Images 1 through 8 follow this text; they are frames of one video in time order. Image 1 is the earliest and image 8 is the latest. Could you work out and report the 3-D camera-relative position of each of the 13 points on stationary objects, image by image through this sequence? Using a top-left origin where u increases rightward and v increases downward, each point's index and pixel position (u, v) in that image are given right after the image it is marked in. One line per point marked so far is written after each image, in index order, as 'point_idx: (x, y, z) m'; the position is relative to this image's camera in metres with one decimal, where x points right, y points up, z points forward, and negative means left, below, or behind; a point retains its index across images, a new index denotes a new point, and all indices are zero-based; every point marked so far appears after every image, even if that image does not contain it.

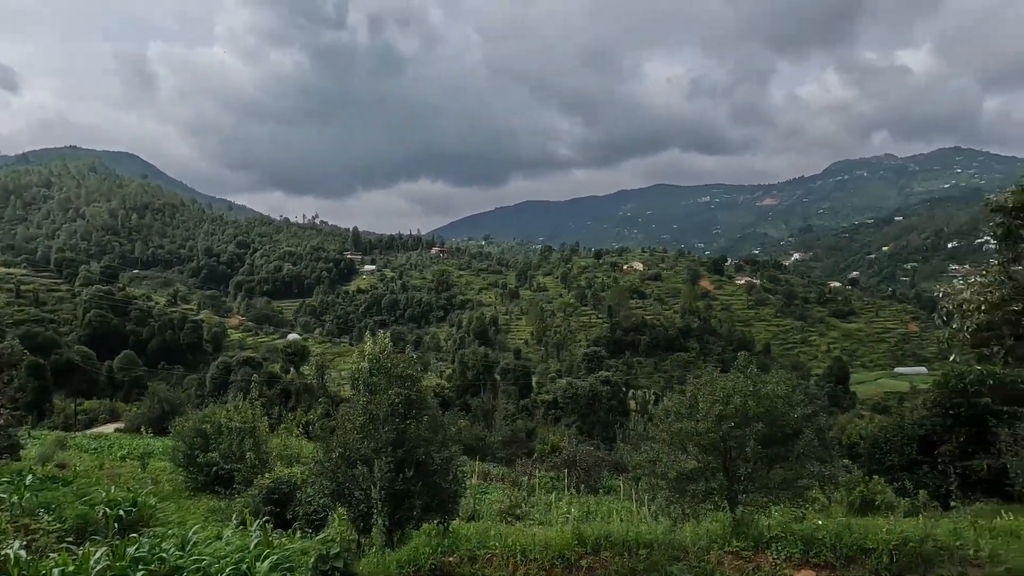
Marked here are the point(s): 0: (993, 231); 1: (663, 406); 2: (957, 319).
0: (+6.9, +0.8, +8.4) m
1: (+2.1, -1.7, +8.3) m
2: (+6.5, -0.4, +8.5) m
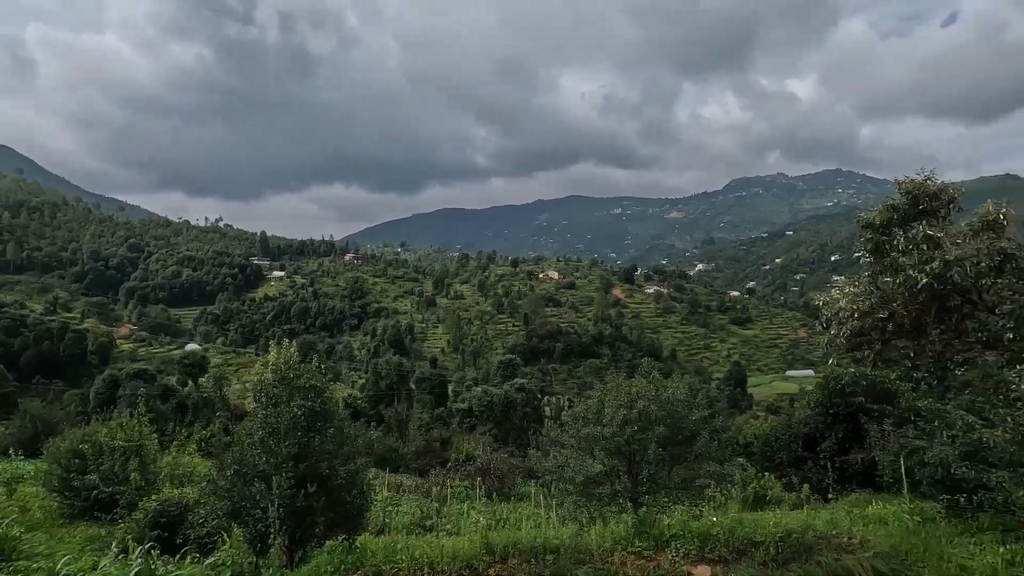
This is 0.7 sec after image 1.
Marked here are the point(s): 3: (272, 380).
0: (+5.6, +0.7, +9.3) m
1: (+0.9, -1.8, +8.5) m
2: (+5.1, -0.6, +9.3) m
3: (-2.8, -1.1, +6.9) m
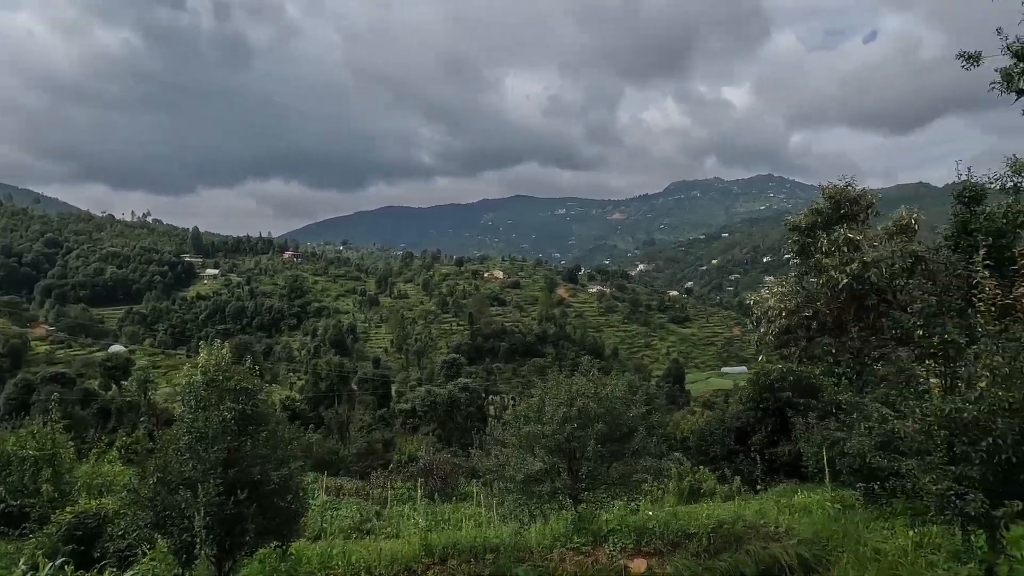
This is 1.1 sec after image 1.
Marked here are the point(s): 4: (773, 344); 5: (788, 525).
0: (+4.6, +0.7, +9.7) m
1: (0.0, -1.8, +8.5) m
2: (+4.2, -0.6, +9.8) m
3: (-3.5, -1.1, +6.6) m
4: (+4.3, -0.9, +9.7) m
5: (+3.4, -2.9, +7.1) m
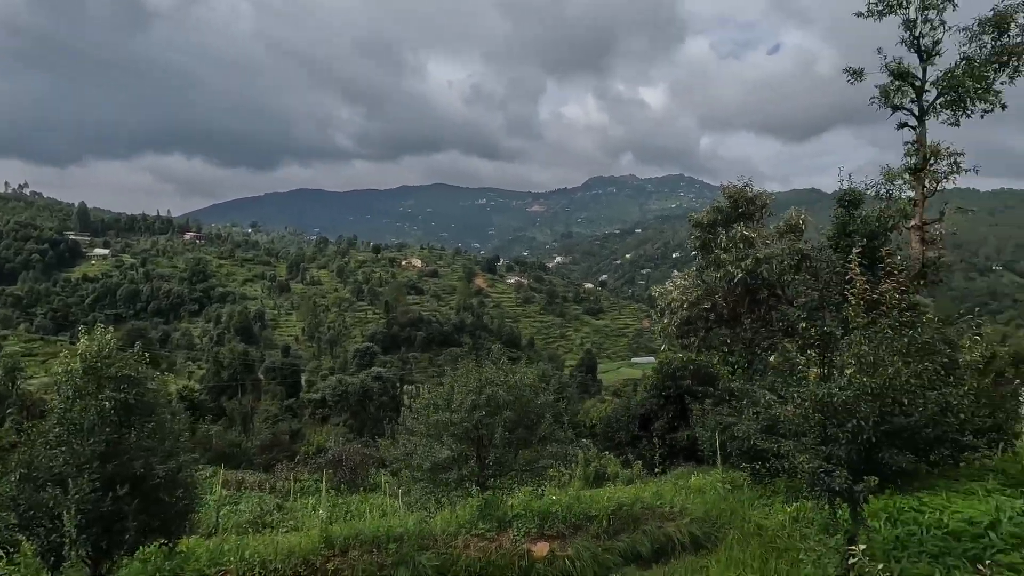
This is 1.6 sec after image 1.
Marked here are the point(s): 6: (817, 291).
0: (+3.2, +0.8, +10.2) m
1: (-1.3, -1.6, +8.4) m
2: (+2.7, -0.5, +10.2) m
3: (-4.5, -0.8, +6.0) m
4: (+2.8, -0.8, +10.2) m
5: (+2.2, -2.8, +7.5) m
6: (+3.9, 0.0, +7.6) m
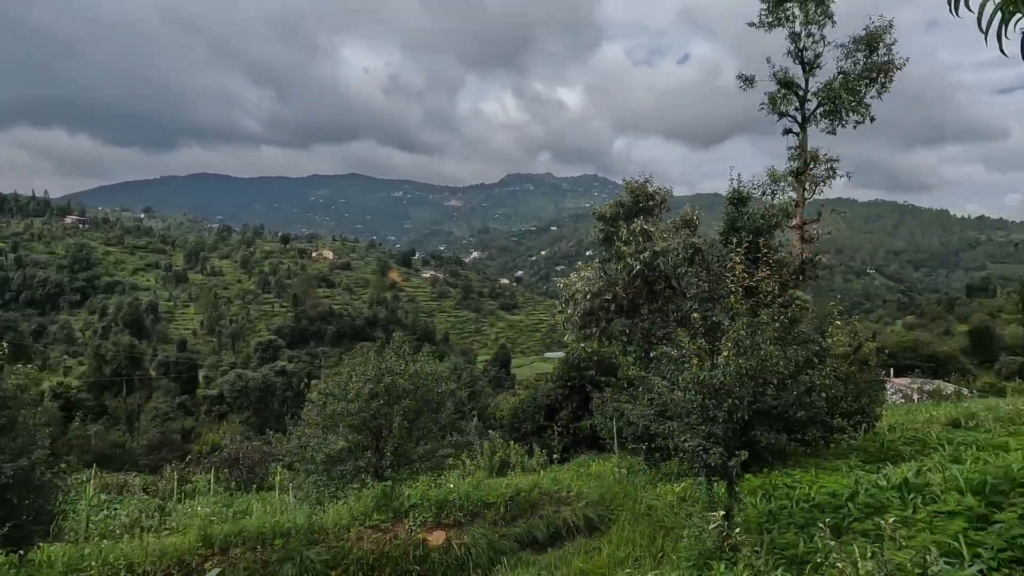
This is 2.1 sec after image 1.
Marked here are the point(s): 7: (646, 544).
0: (+1.5, +0.9, +10.5) m
1: (-2.7, -1.4, +8.1) m
2: (+1.1, -0.3, +10.4) m
3: (-5.5, -0.6, +5.2) m
4: (+1.2, -0.6, +10.4) m
5: (+0.9, -2.7, +7.7) m
6: (+2.6, +0.1, +8.0) m
7: (+1.4, -2.7, +6.2) m
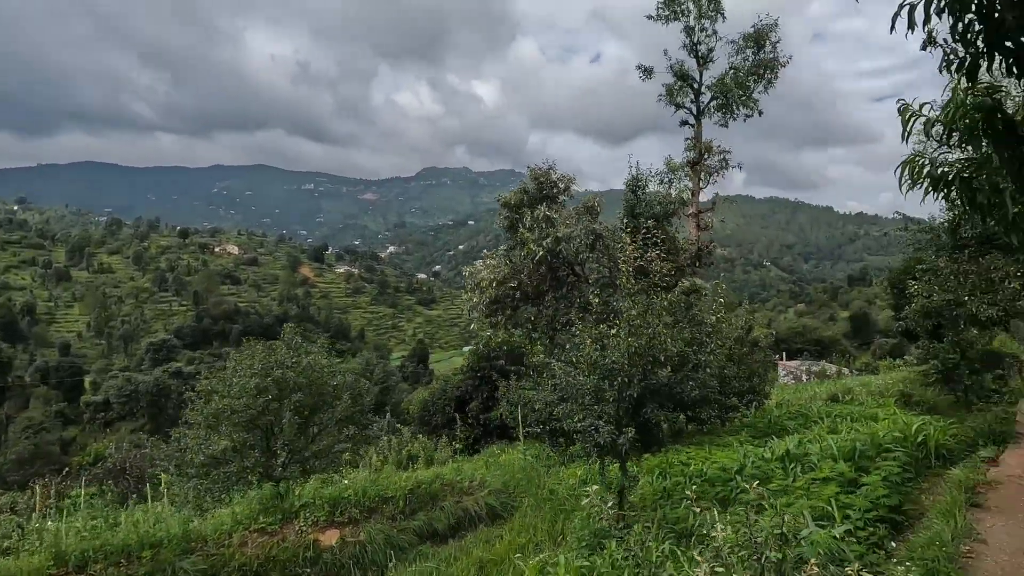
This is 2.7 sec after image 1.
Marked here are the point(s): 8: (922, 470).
0: (-0.2, +1.2, +10.4) m
1: (-4.0, -1.3, +7.5) m
2: (-0.6, -0.1, +10.3) m
3: (-6.3, -0.5, +4.2) m
4: (-0.5, -0.4, +10.3) m
5: (-0.4, -2.5, +7.6) m
6: (+1.3, +0.3, +8.1) m
7: (+0.3, -2.5, +6.1) m
8: (+4.5, -2.0, +6.4) m
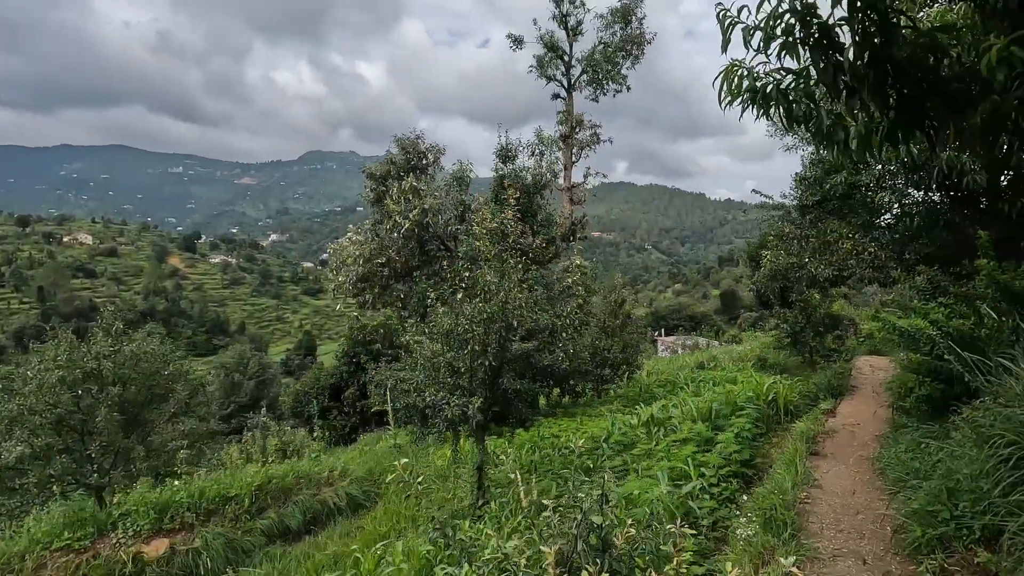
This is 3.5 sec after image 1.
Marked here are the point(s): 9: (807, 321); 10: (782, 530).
0: (-2.4, +1.5, +9.8) m
1: (-5.5, -1.0, +6.3) m
2: (-2.8, +0.3, +9.6) m
3: (-7.3, -0.4, +2.6) m
4: (-2.6, -0.1, +9.6) m
5: (-2.0, -2.2, +7.0) m
6: (-0.5, +0.6, +7.7) m
7: (-1.0, -2.2, +5.8) m
8: (+3.0, -1.6, +6.8) m
9: (+4.4, -0.5, +8.8) m
10: (+1.6, -1.5, +3.6) m
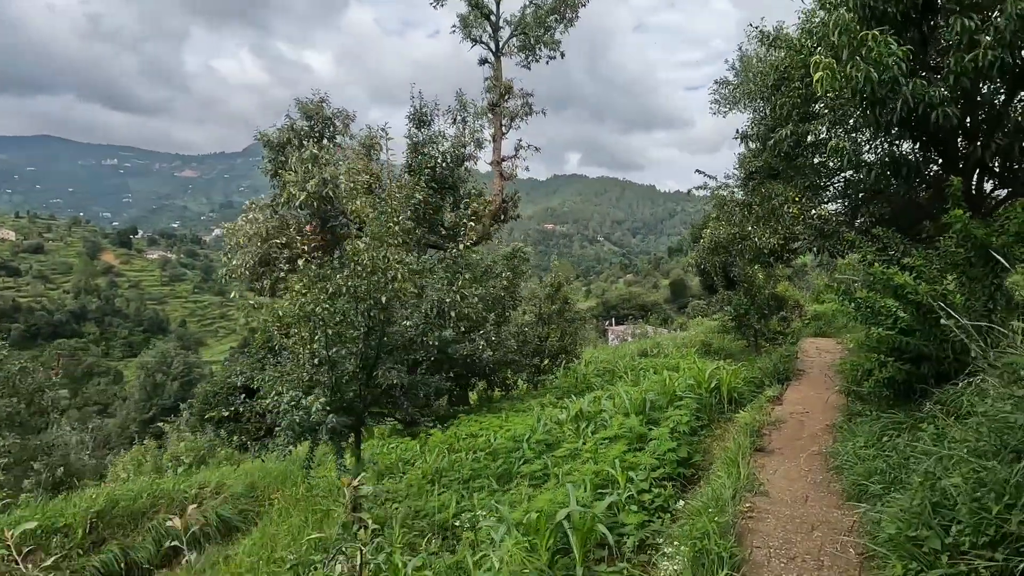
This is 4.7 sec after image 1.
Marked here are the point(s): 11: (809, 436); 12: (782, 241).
0: (-3.6, +1.7, +8.6) m
1: (-6.4, -0.9, +4.9) m
2: (-3.9, +0.5, +8.4) m
3: (-7.9, -0.4, +1.1) m
4: (-3.8, +0.1, +8.4) m
5: (-2.9, -2.0, +5.9) m
6: (-1.5, +0.9, +6.7) m
7: (-1.9, -2.0, +4.7) m
8: (+2.1, -1.3, +6.0) m
9: (+3.3, -0.2, +8.2) m
10: (+1.0, -1.3, +2.7) m
11: (+2.4, -1.2, +4.8) m
12: (+2.7, +0.5, +5.9) m
